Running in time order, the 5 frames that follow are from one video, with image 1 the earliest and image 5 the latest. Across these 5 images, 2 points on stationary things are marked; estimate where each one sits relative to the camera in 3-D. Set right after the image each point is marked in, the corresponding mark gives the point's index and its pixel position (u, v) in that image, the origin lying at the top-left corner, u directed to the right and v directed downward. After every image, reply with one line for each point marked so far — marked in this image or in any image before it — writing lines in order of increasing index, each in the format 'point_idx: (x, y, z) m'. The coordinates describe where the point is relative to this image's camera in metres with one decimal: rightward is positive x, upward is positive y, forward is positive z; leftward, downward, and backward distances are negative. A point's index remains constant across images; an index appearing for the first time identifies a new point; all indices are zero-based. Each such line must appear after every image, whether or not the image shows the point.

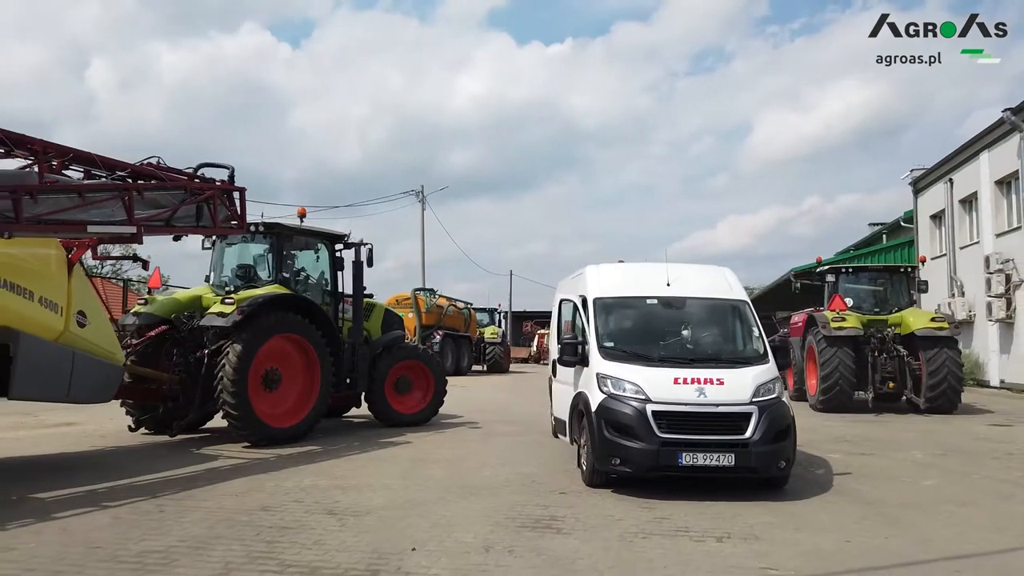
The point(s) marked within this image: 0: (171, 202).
0: (-3.6, +0.9, +8.1) m
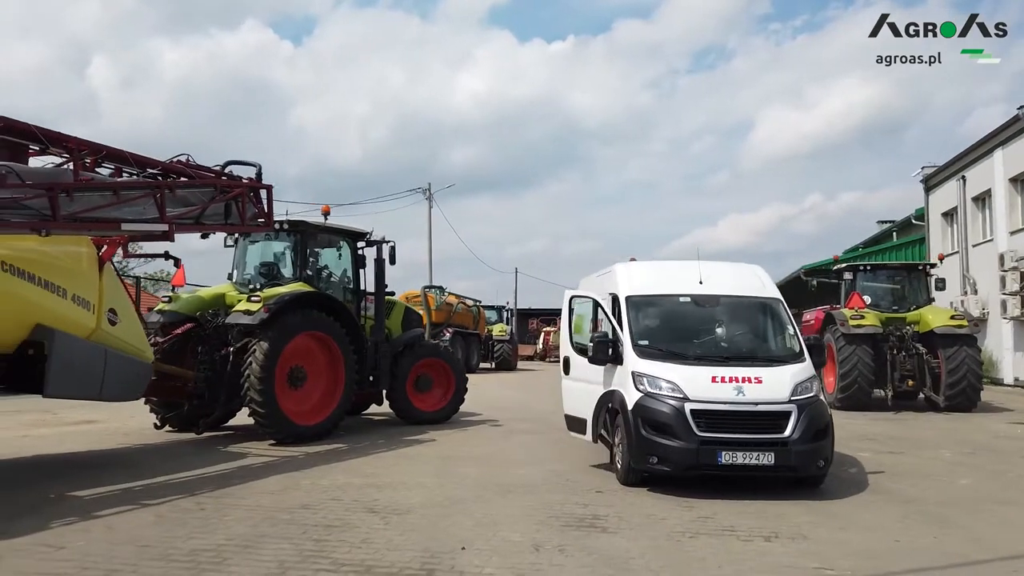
0: (-3.2, +0.9, +8.1) m
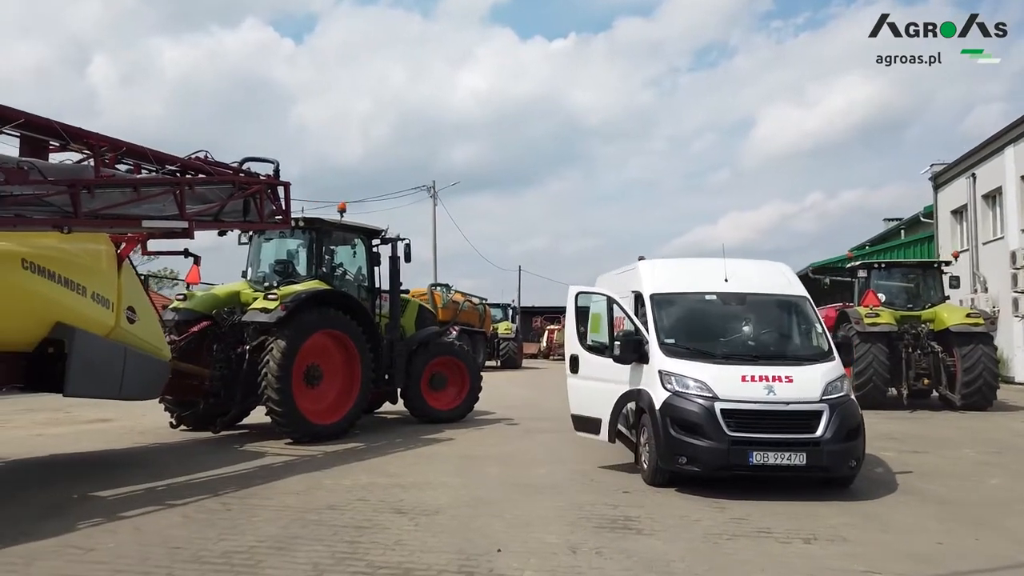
0: (-3.0, +0.9, +8.0) m
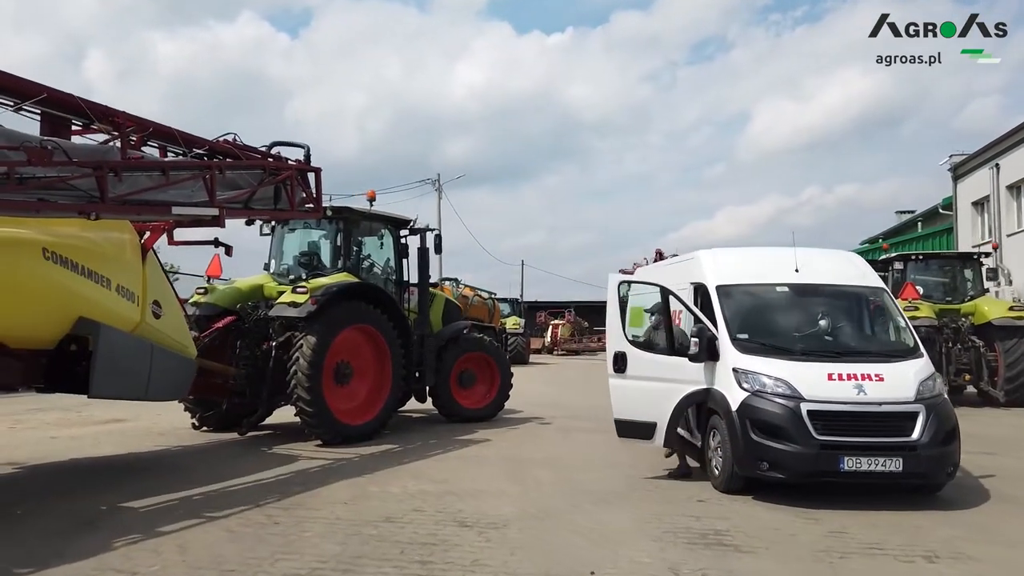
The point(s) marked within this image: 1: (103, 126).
0: (-2.5, +1.0, +7.4) m
1: (-3.3, +1.3, +6.2) m
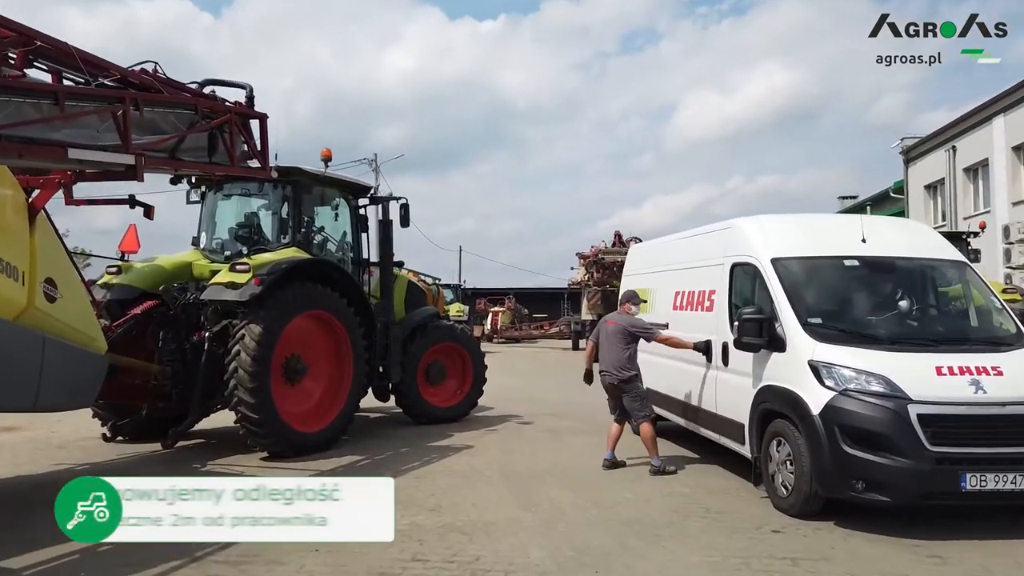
0: (-2.5, +1.2, +5.8) m
1: (-3.1, +1.5, +4.4) m
